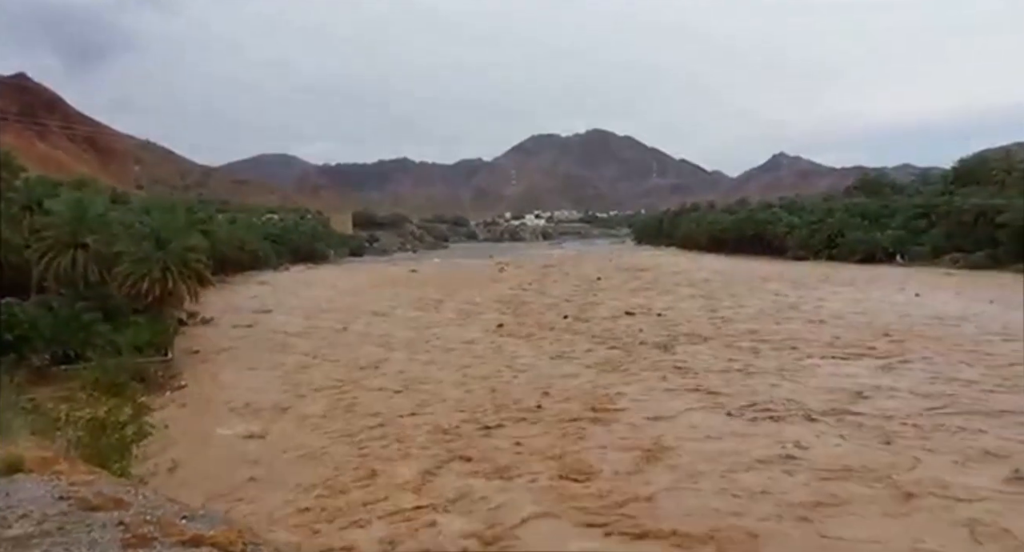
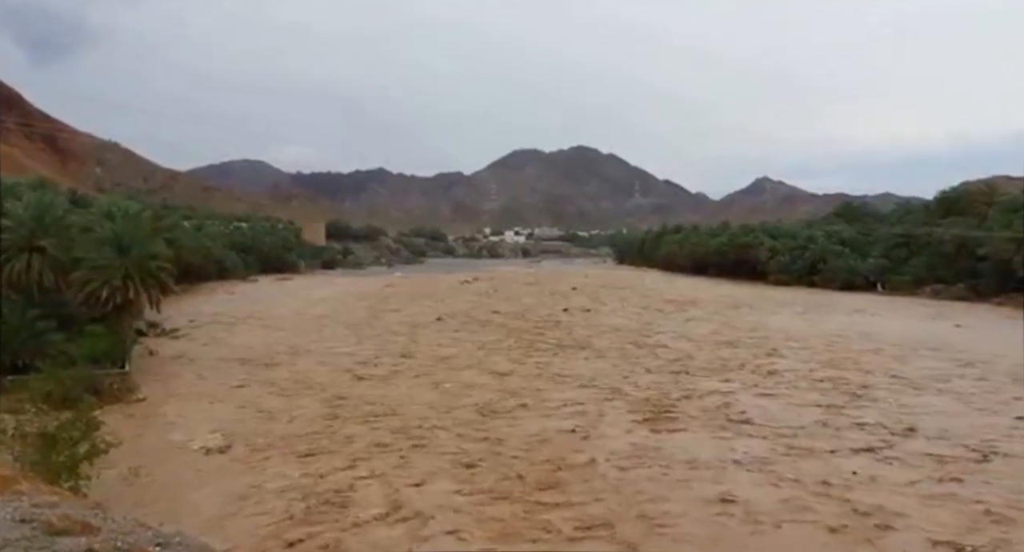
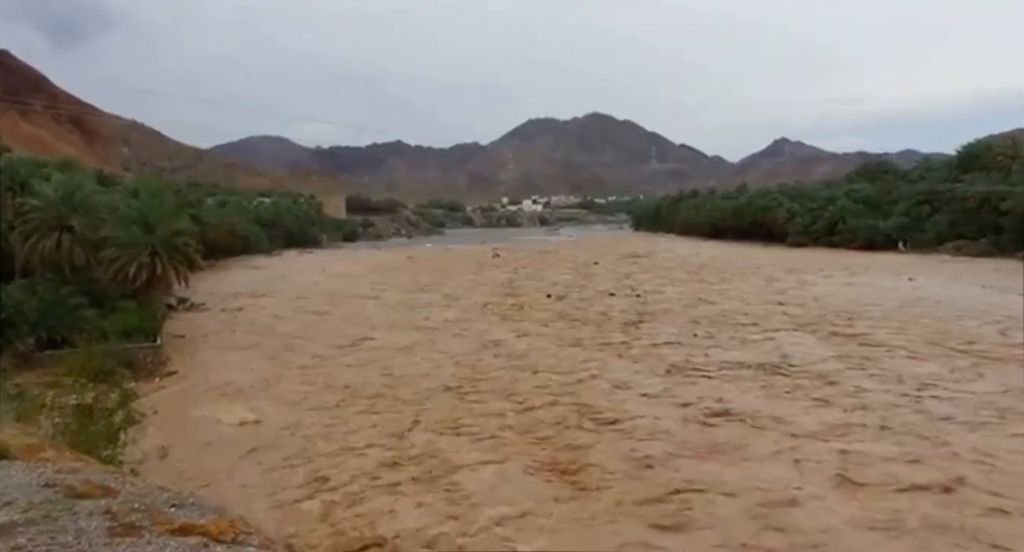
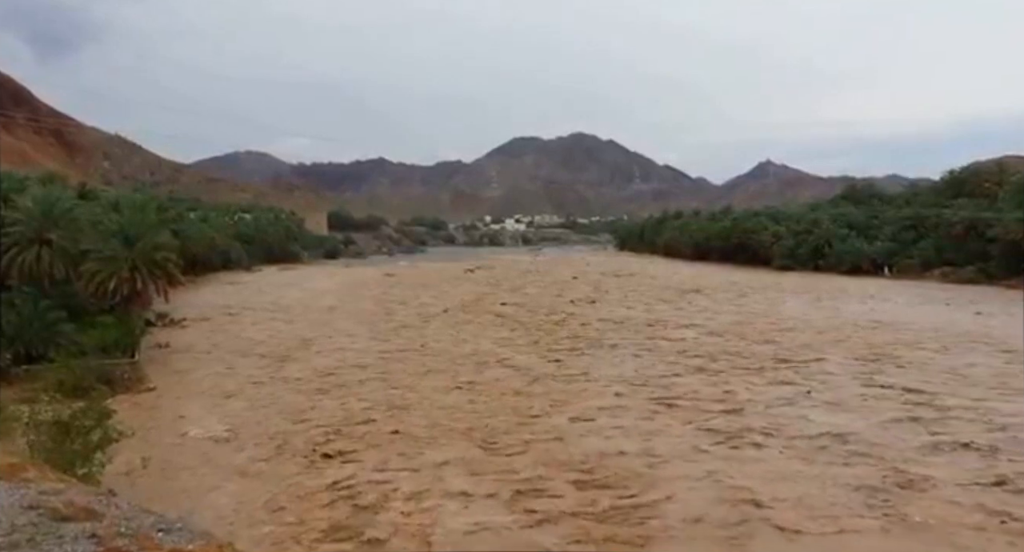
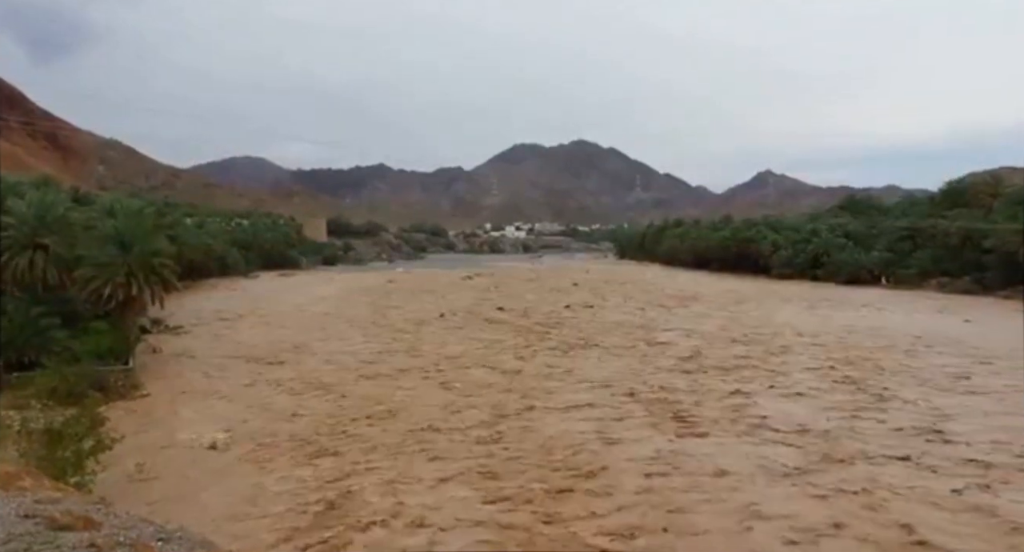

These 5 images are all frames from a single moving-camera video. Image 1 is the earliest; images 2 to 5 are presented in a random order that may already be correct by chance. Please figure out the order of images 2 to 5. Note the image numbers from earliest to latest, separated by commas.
3, 4, 5, 2
